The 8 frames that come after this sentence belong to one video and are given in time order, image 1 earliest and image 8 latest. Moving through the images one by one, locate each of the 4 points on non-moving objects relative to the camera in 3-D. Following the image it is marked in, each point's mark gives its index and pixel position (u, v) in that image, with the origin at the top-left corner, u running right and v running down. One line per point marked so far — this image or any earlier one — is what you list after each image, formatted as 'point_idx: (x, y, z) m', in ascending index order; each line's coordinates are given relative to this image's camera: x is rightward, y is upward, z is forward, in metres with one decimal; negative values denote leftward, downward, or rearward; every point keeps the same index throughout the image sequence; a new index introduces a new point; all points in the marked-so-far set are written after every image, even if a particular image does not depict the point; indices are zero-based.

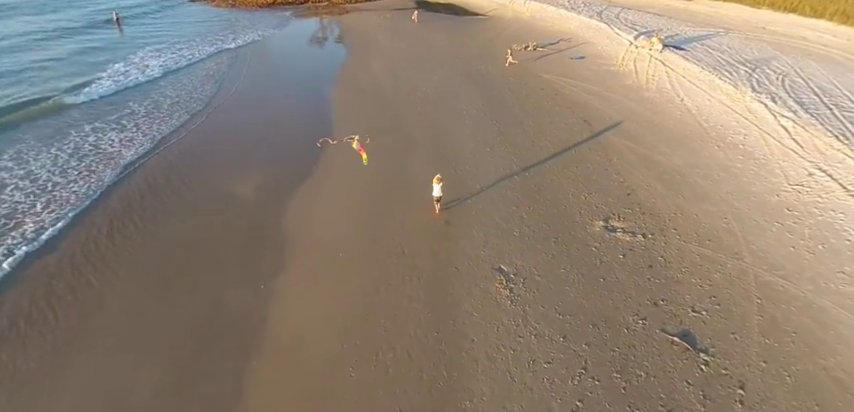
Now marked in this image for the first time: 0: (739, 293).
0: (+7.4, -2.0, +9.6) m
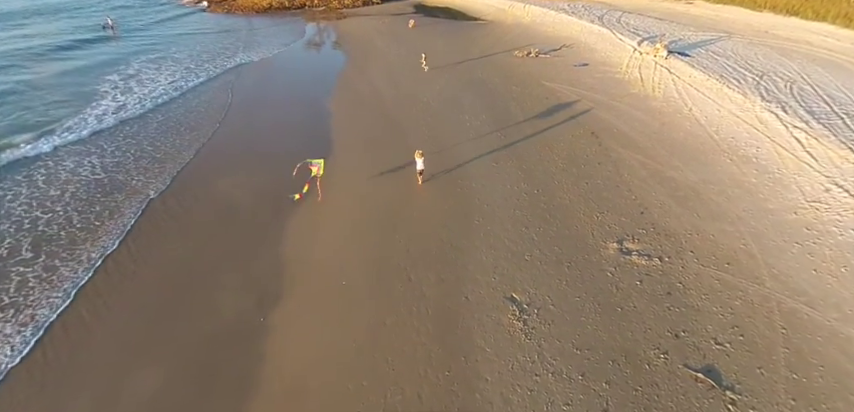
0: (+7.5, -2.6, +9.1) m
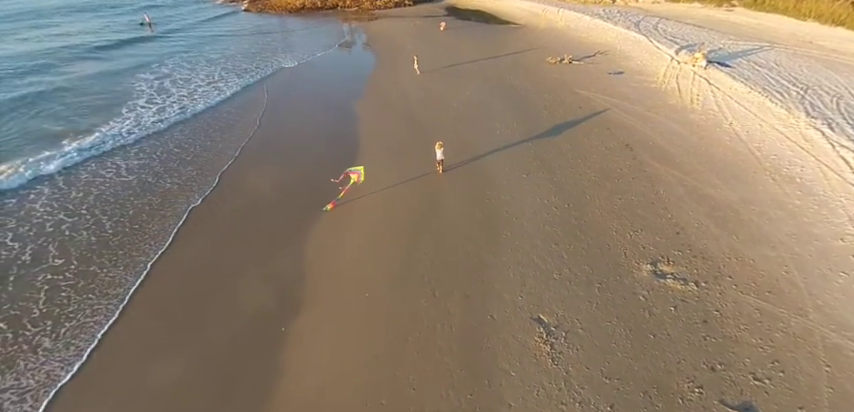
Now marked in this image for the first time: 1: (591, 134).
0: (+8.0, -3.2, +8.5) m
1: (+6.9, +3.0, +16.9) m
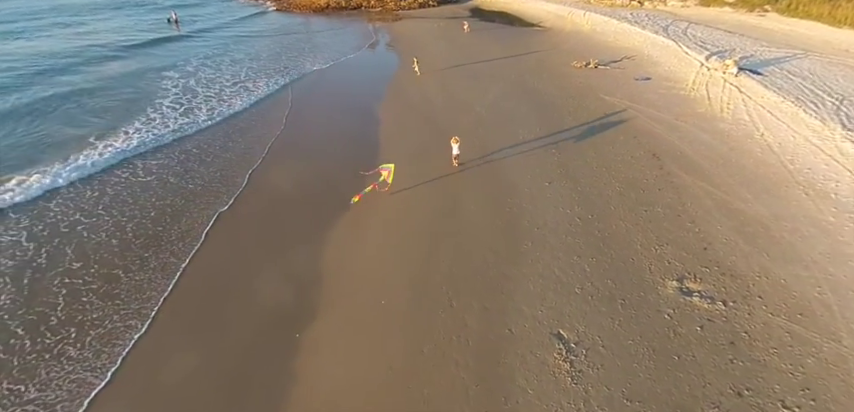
0: (+8.3, -3.7, +8.0) m
1: (+7.8, +2.6, +16.4) m
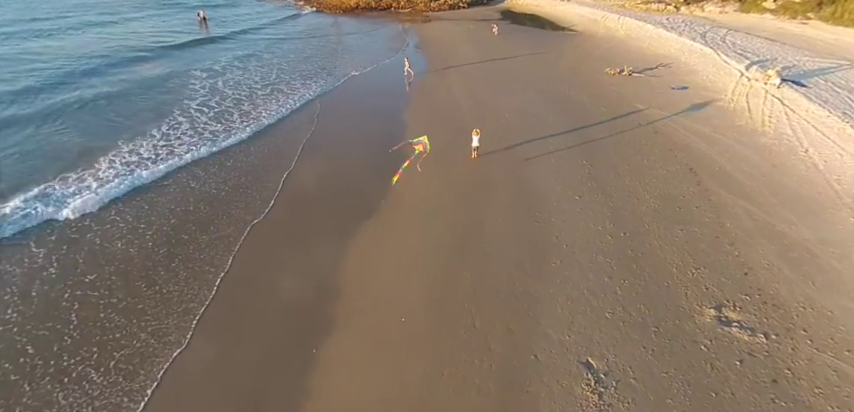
0: (+8.6, -4.3, +7.3) m
1: (+8.7, +2.0, +15.7) m
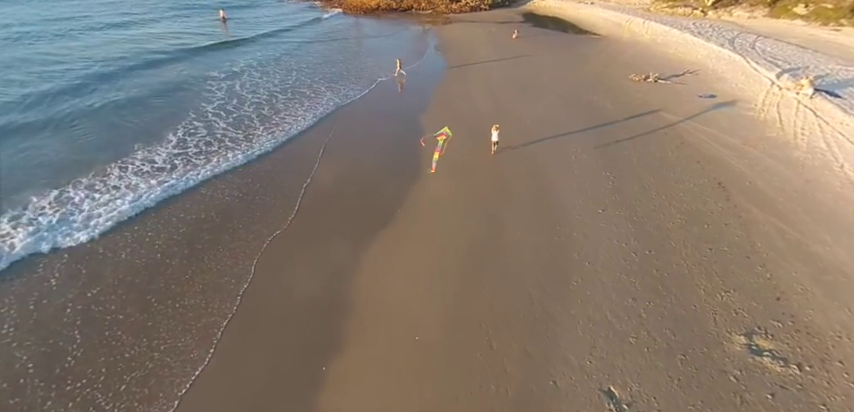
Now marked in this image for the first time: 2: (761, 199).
0: (+8.8, -4.8, +6.7) m
1: (+9.4, +1.4, +15.1) m
2: (+11.4, +0.2, +13.8) m
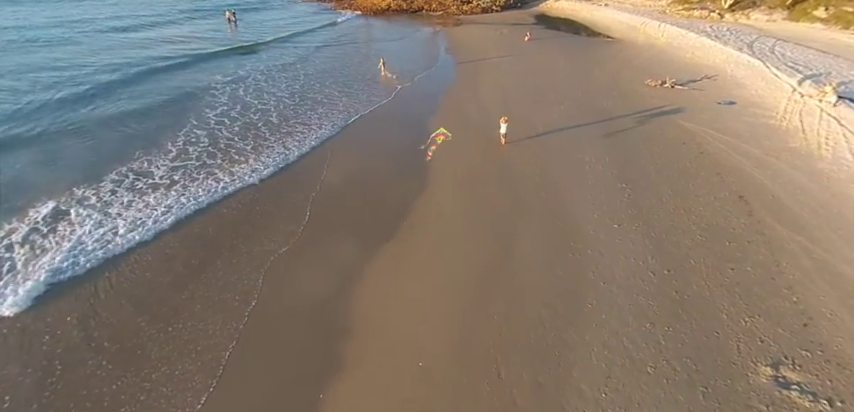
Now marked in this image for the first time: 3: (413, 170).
0: (+8.8, -5.3, +6.1) m
1: (+9.7, +1.0, +14.5) m
2: (+11.7, -0.3, +13.1) m
3: (-0.5, +1.6, +14.8) m
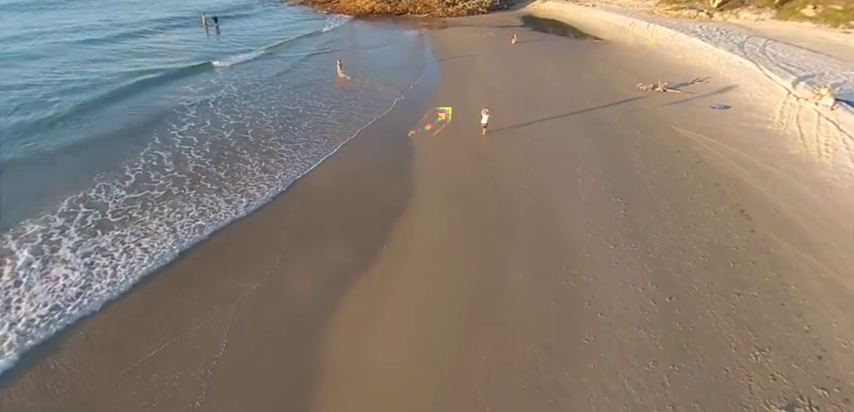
0: (+8.5, -5.8, +5.4) m
1: (+9.2, +0.5, +13.8) m
2: (+11.2, -0.8, +12.4) m
3: (-1.0, +1.0, +13.9) m
